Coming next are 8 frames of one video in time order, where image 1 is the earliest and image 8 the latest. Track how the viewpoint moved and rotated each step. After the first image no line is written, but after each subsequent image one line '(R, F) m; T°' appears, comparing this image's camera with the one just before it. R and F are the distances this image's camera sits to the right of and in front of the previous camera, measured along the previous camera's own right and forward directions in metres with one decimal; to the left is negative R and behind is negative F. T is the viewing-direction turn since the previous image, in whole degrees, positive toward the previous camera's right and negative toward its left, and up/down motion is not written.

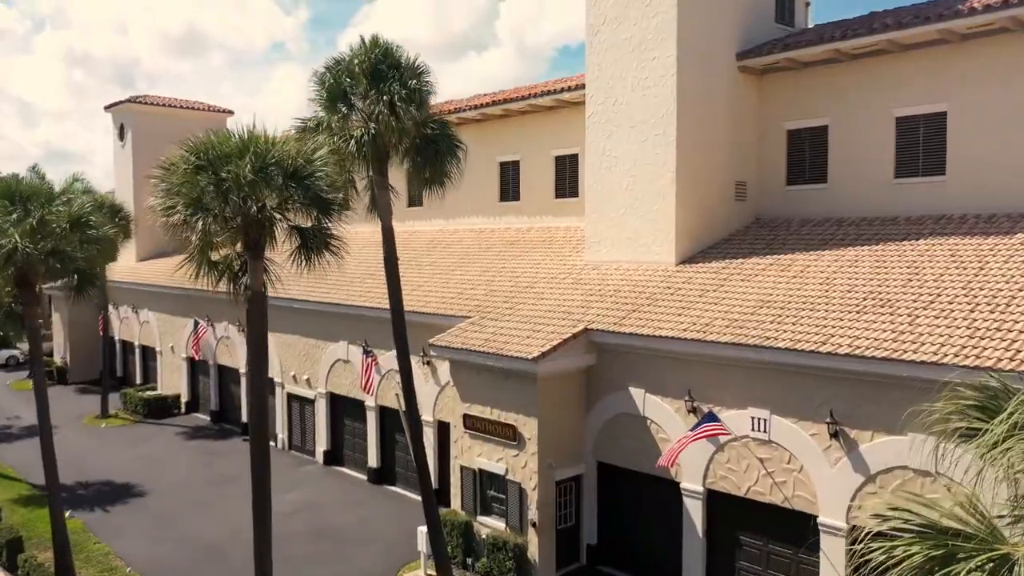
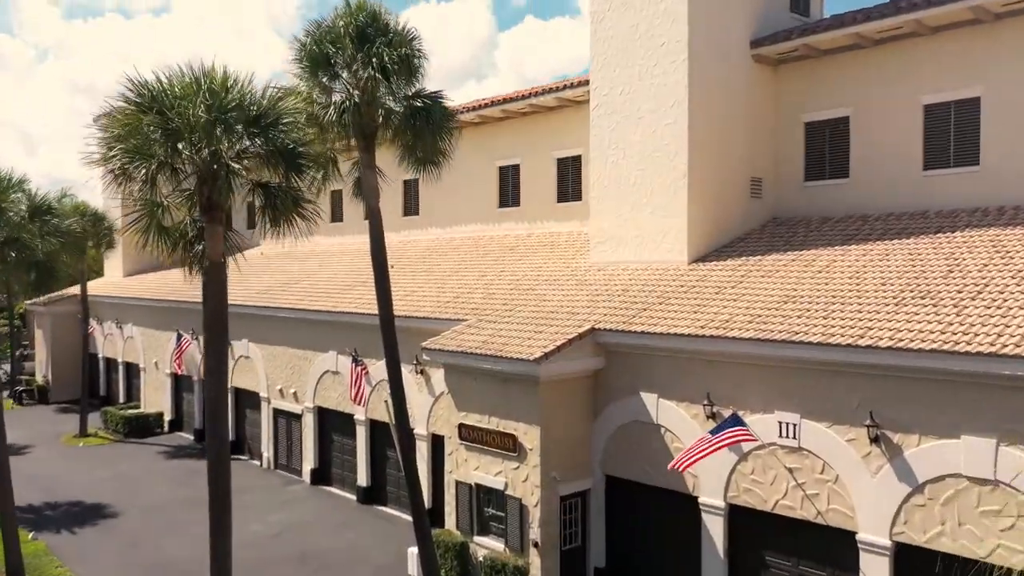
(0.0, +1.3) m; 0°
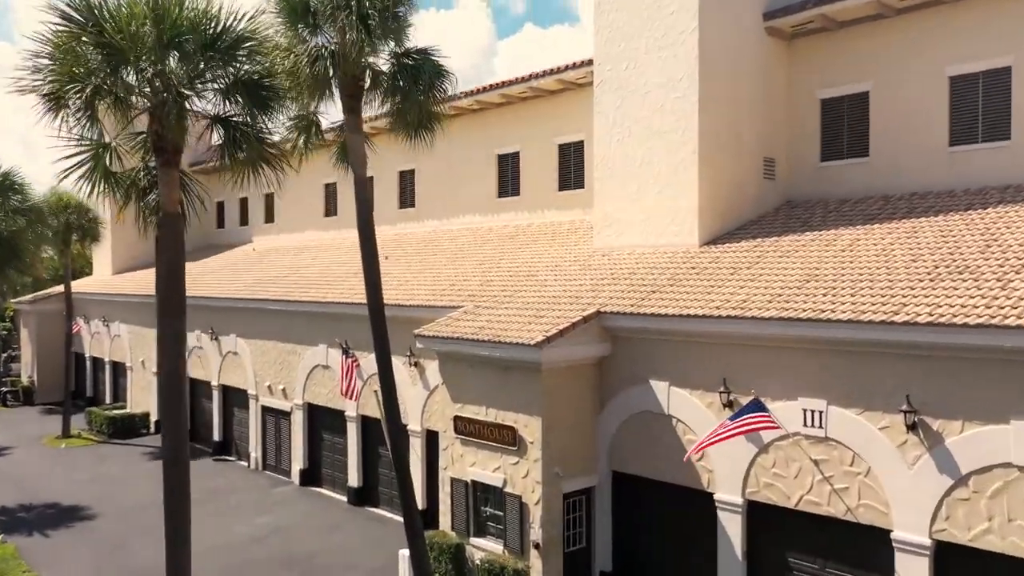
(0.0, +1.1) m; 0°
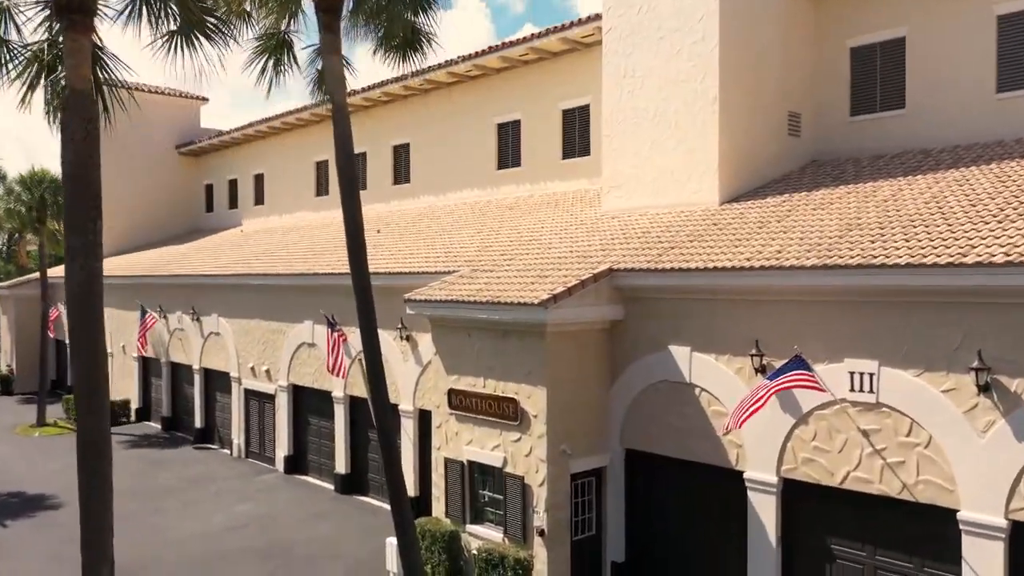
(0.0, +1.5) m; 0°
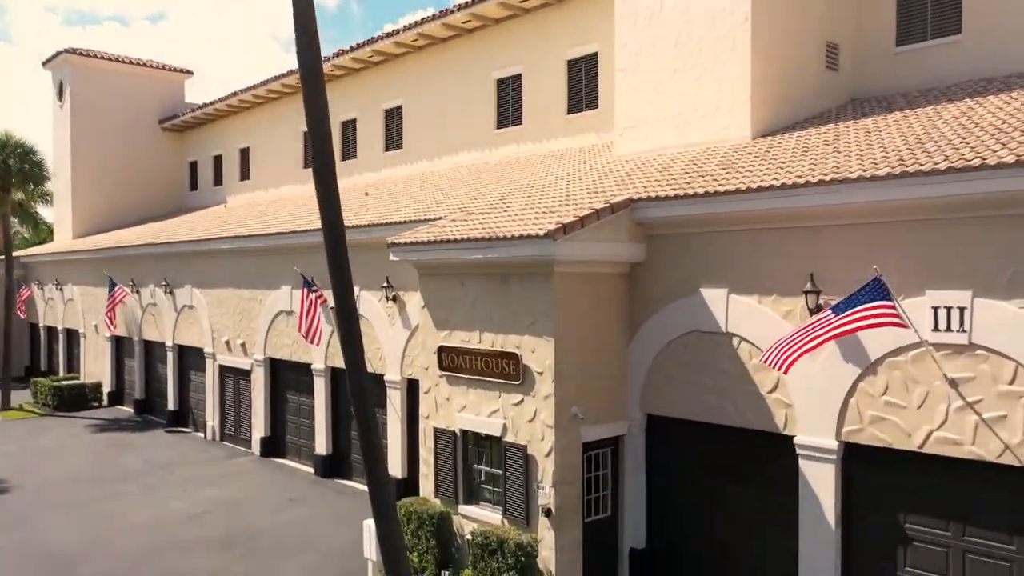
(0.0, +1.9) m; 0°
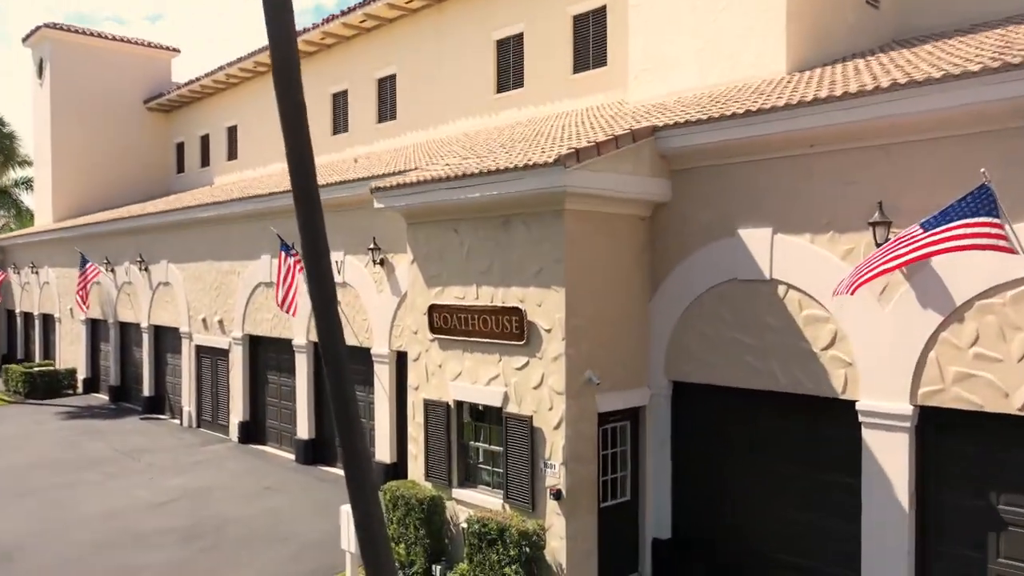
(0.0, +1.5) m; 0°
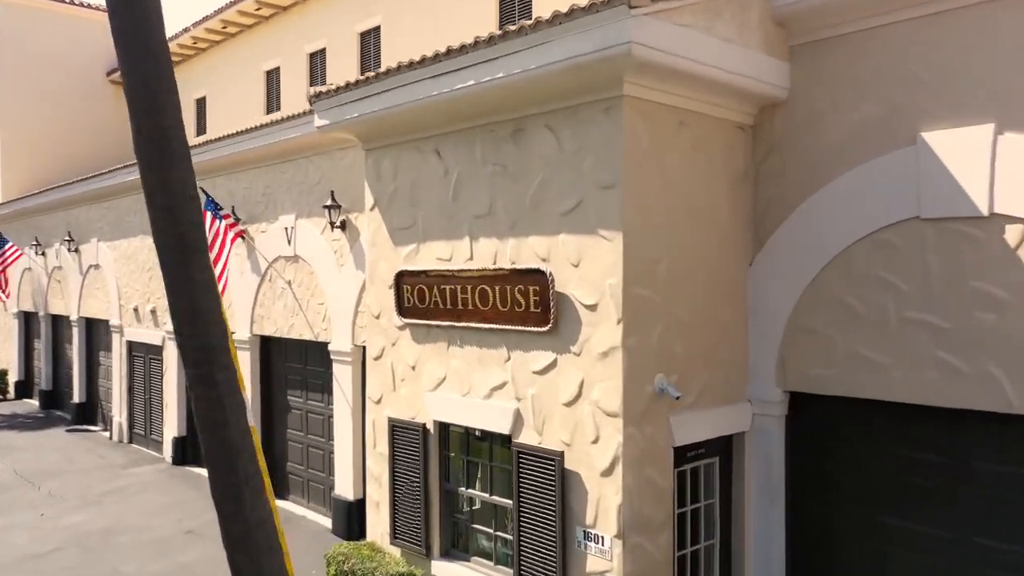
(-0.1, +3.4) m; 0°
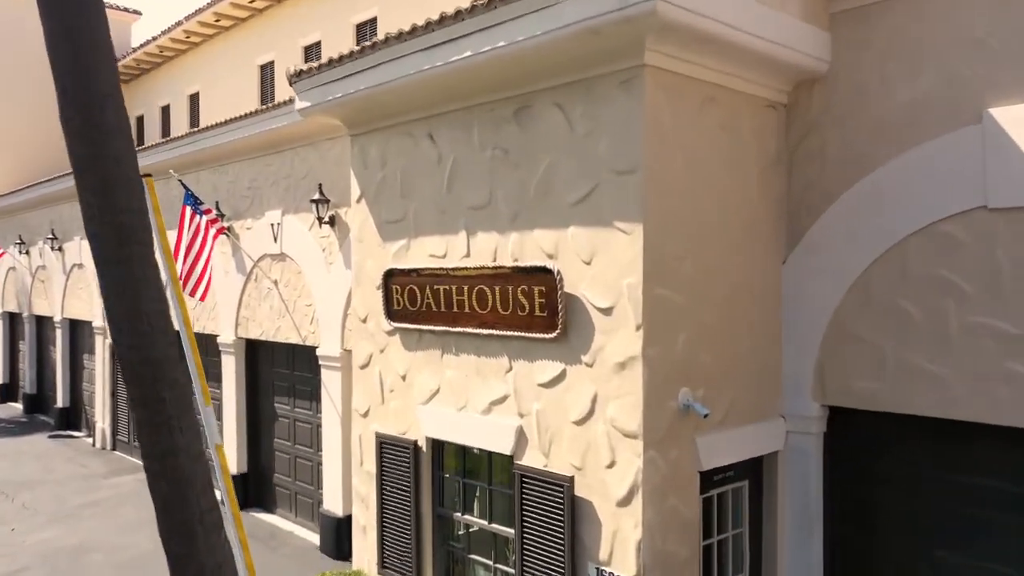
(0.0, +0.6) m; 0°
